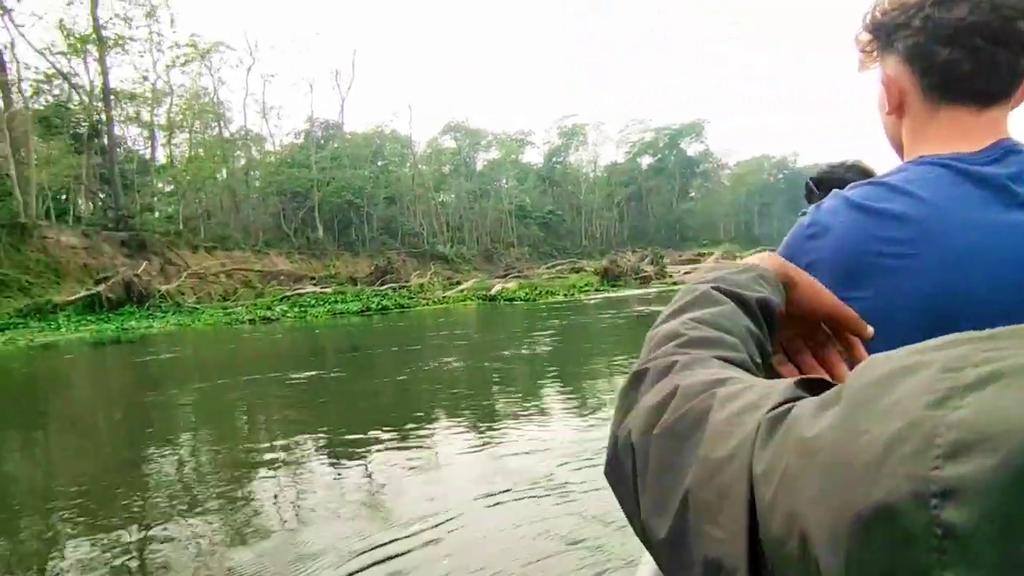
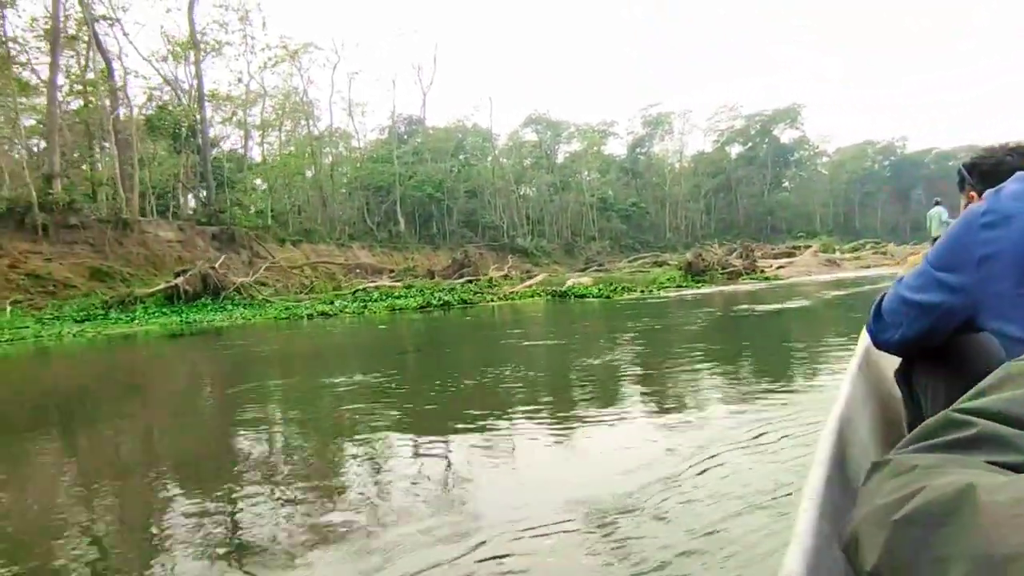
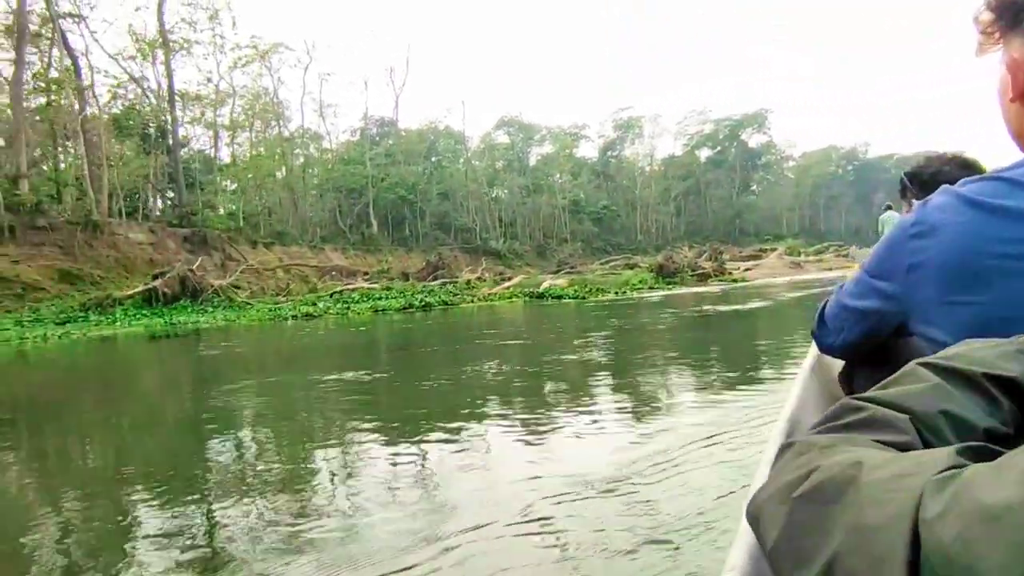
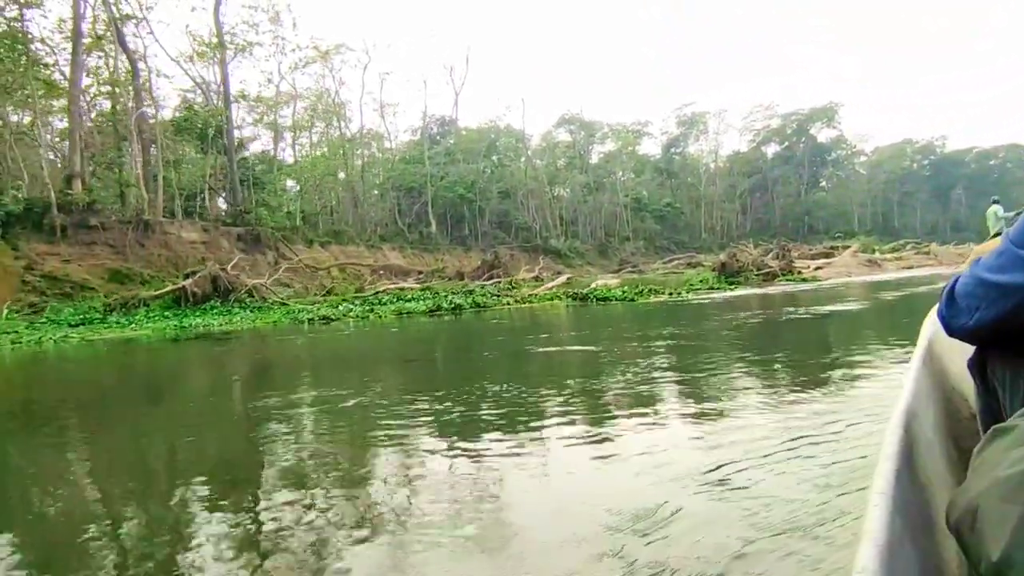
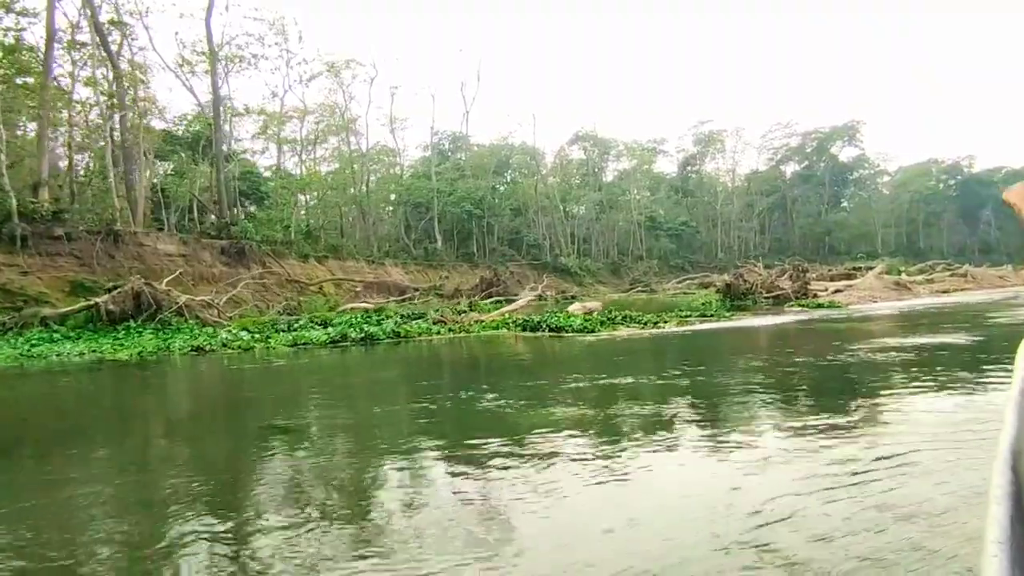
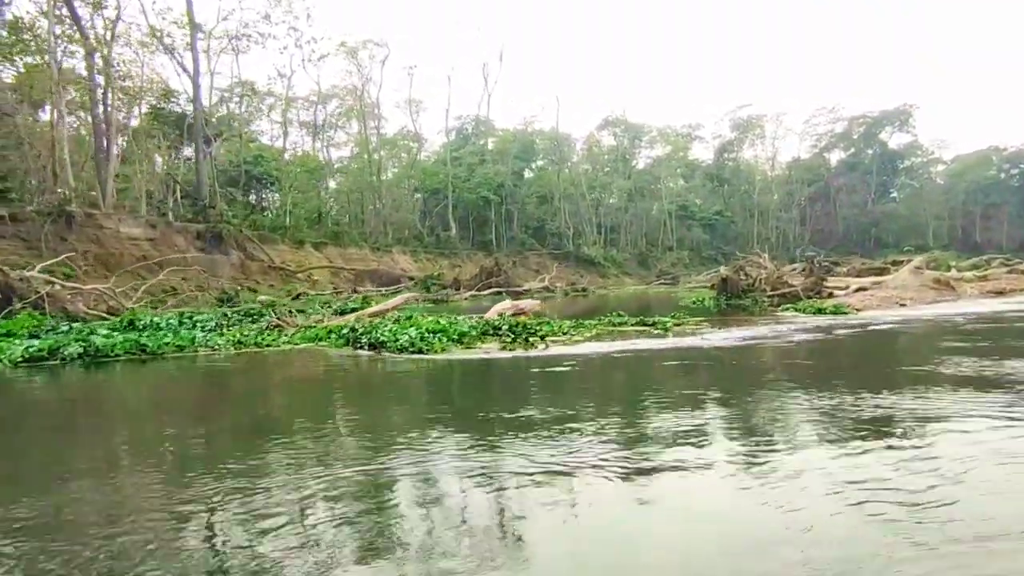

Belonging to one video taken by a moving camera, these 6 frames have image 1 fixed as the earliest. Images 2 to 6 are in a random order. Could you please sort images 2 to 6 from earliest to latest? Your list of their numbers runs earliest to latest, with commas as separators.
3, 2, 4, 5, 6
